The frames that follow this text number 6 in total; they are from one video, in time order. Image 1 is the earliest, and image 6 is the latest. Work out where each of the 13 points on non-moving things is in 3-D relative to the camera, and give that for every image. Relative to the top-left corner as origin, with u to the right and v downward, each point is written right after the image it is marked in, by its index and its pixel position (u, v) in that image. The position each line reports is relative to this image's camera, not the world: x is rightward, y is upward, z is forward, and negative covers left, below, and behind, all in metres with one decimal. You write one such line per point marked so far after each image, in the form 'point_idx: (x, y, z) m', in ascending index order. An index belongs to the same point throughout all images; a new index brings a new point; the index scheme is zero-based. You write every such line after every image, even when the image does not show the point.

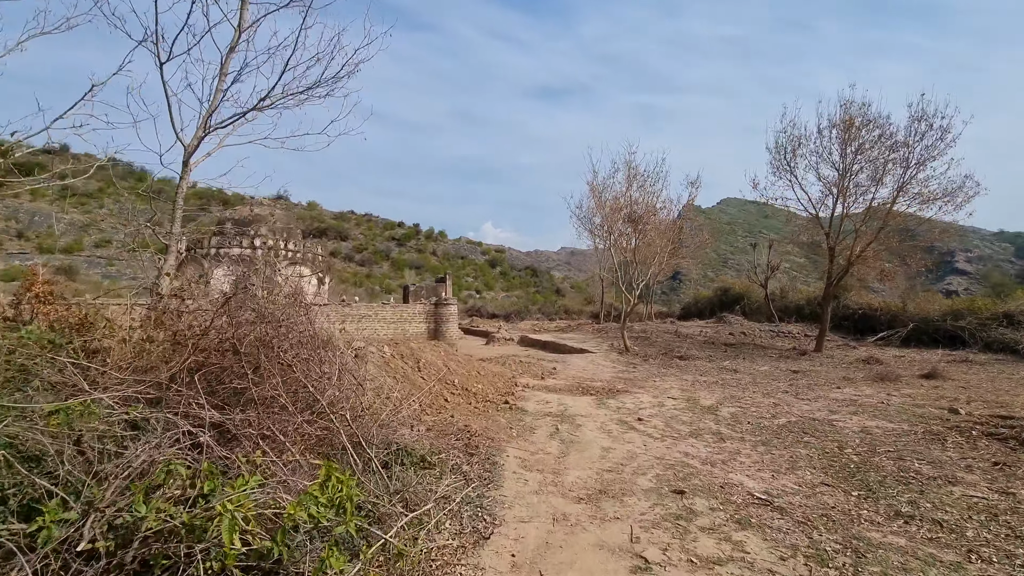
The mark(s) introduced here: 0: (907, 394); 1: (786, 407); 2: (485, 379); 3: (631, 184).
0: (+7.4, -2.0, +9.3) m
1: (+4.6, -2.0, +8.2) m
2: (-0.5, -1.8, +9.6) m
3: (+3.8, +3.4, +15.9) m
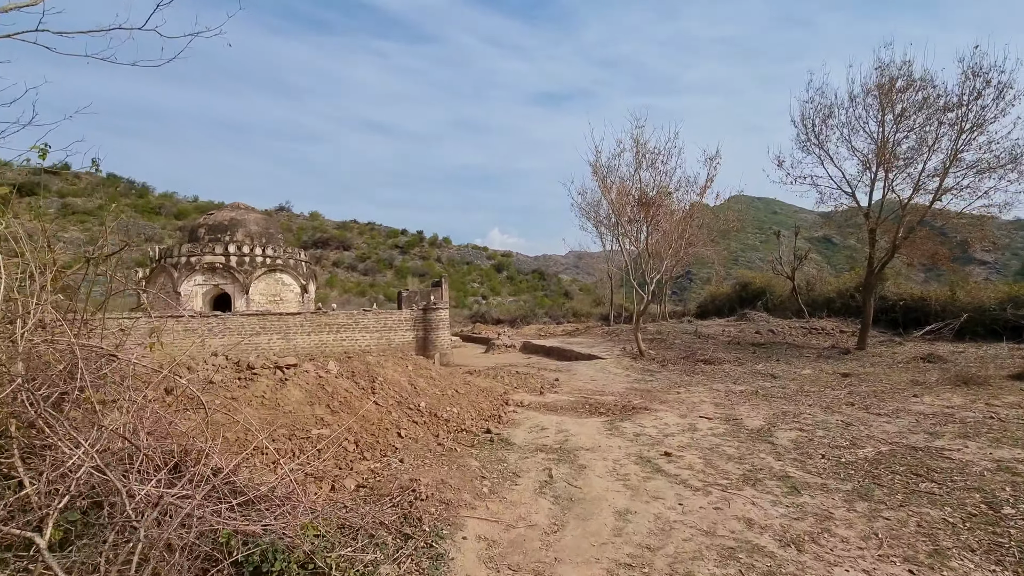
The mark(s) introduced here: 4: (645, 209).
0: (+7.2, -1.7, +7.1) m
1: (+4.4, -1.7, +6.1) m
2: (-0.7, -1.7, +7.6) m
3: (+3.6, +3.5, +13.8) m
4: (+3.6, +2.1, +13.2) m
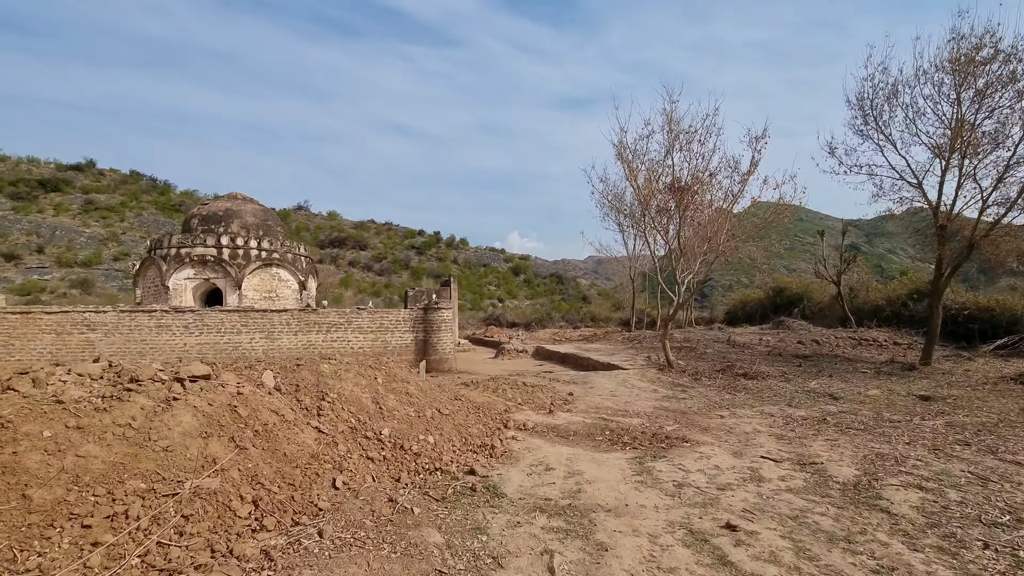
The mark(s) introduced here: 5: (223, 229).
0: (+7.2, -1.7, +5.1) m
1: (+4.3, -1.7, +4.2) m
2: (-0.8, -1.6, +5.8) m
3: (+3.9, +3.5, +12.0) m
4: (+3.8, +2.1, +11.3) m
5: (-11.2, +2.3, +19.2) m
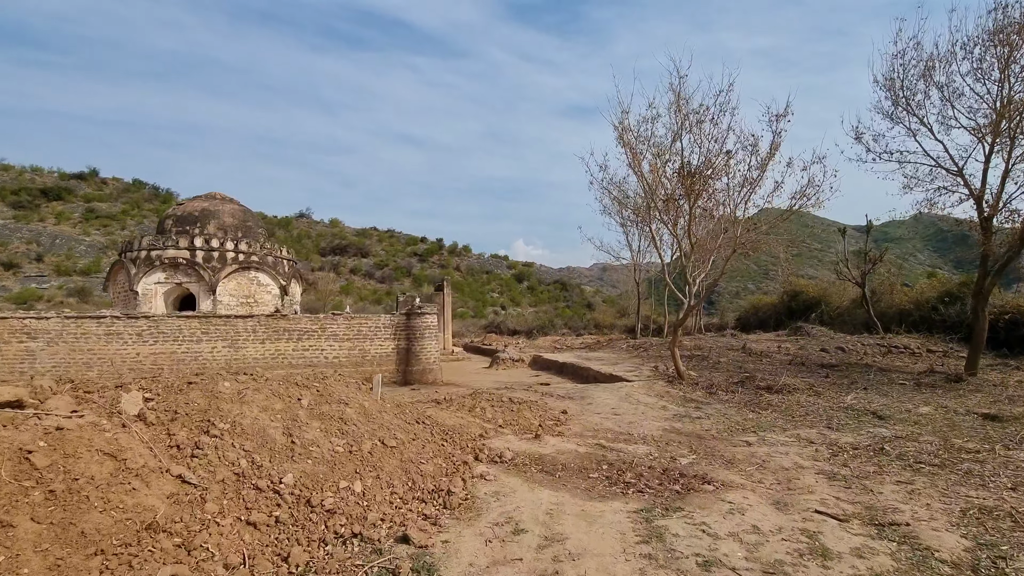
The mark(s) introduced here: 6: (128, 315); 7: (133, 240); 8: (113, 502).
0: (+6.8, -1.6, +3.6) m
1: (+3.9, -1.6, +2.8) m
2: (-1.1, -1.5, +4.4) m
3: (+3.6, +3.5, +10.6) m
4: (+3.5, +2.1, +9.9) m
5: (-11.4, +2.1, +17.9) m
6: (-9.0, -0.6, +11.5) m
7: (-13.4, +1.7, +17.4) m
8: (-2.2, -1.2, +2.7) m
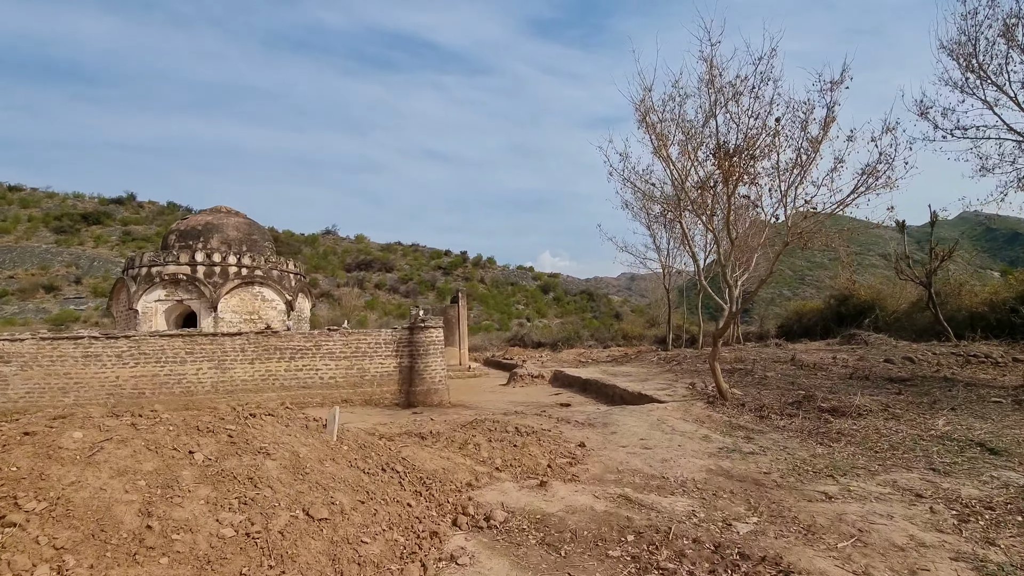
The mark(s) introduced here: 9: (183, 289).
0: (+6.6, -1.4, +1.8) m
1: (+3.7, -1.5, +1.1) m
2: (-1.2, -1.6, +3.1) m
3: (+3.7, +3.4, +9.1) m
4: (+3.6, +2.1, +8.4) m
5: (-10.9, +1.5, +17.2) m
6: (-8.7, -1.0, +10.6) m
7: (-12.9, +1.1, +16.8) m
8: (-2.4, -1.2, +1.4) m
9: (-10.8, 0.0, +16.3) m
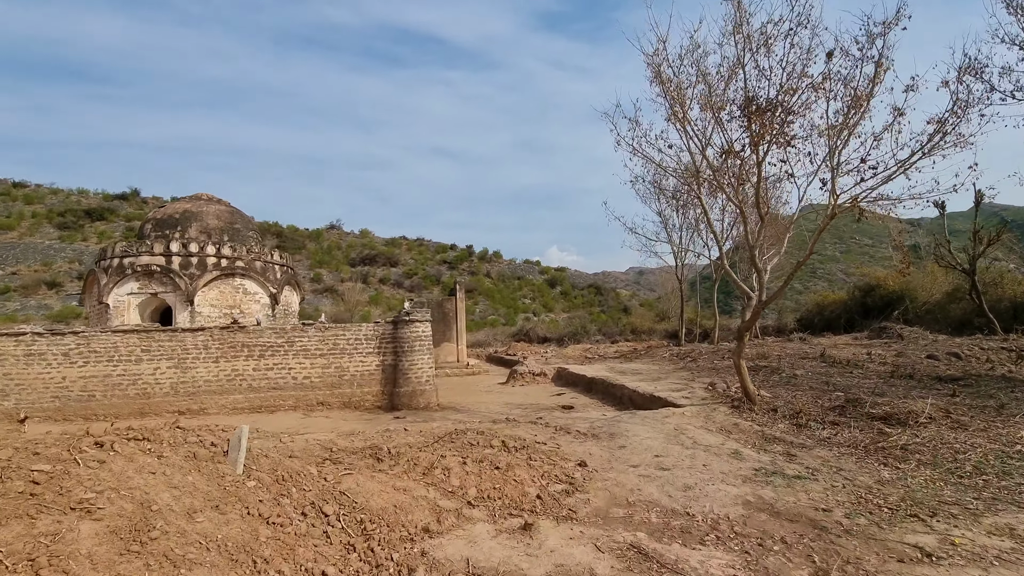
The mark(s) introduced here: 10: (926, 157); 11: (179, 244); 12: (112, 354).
0: (+6.4, -1.2, +0.4) m
1: (+3.4, -1.3, -0.2) m
2: (-1.4, -1.4, +1.8) m
3: (+3.5, +3.7, +7.7) m
4: (+3.4, +2.3, +7.0) m
5: (-10.9, +1.7, +16.1) m
6: (-8.9, -0.8, +9.5) m
7: (-12.9, +1.3, +15.7) m
8: (-2.6, -1.1, +0.2) m
9: (-10.9, +0.2, +15.2) m
10: (+5.0, +1.6, +5.9) m
11: (-10.3, +1.3, +15.2) m
12: (-7.8, -1.3, +9.7) m
